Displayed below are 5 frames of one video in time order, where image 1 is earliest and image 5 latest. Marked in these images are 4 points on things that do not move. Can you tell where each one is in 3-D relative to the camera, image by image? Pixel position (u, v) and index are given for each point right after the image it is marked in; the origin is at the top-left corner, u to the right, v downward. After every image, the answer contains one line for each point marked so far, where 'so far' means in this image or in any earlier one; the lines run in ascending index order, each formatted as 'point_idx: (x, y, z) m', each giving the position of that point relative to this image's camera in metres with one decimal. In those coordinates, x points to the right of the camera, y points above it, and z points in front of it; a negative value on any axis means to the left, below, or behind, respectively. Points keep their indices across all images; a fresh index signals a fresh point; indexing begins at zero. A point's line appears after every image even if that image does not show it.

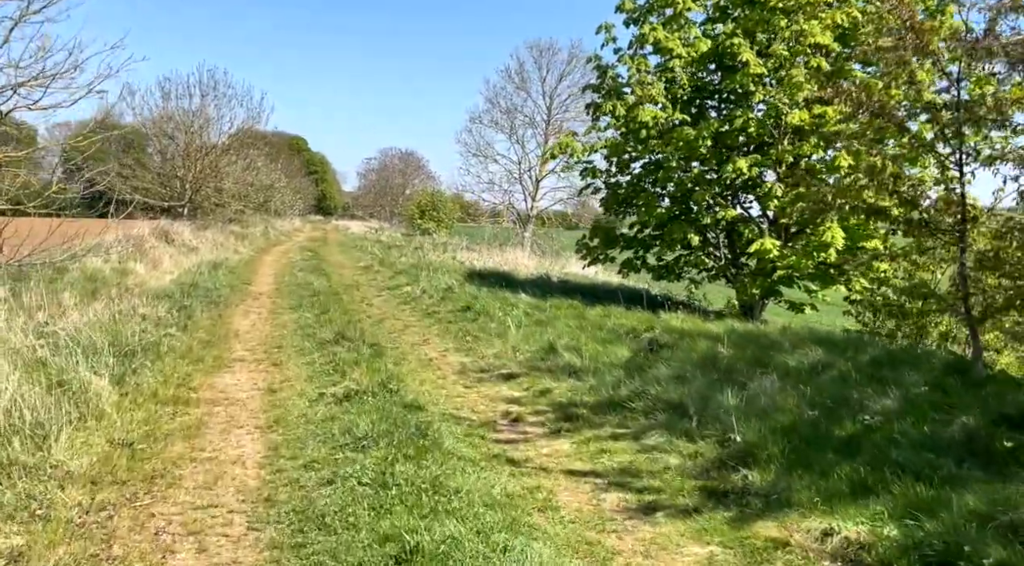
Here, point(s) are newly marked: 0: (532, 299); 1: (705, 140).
0: (+0.3, -0.3, +15.0) m
1: (+3.0, +2.2, +13.7) m
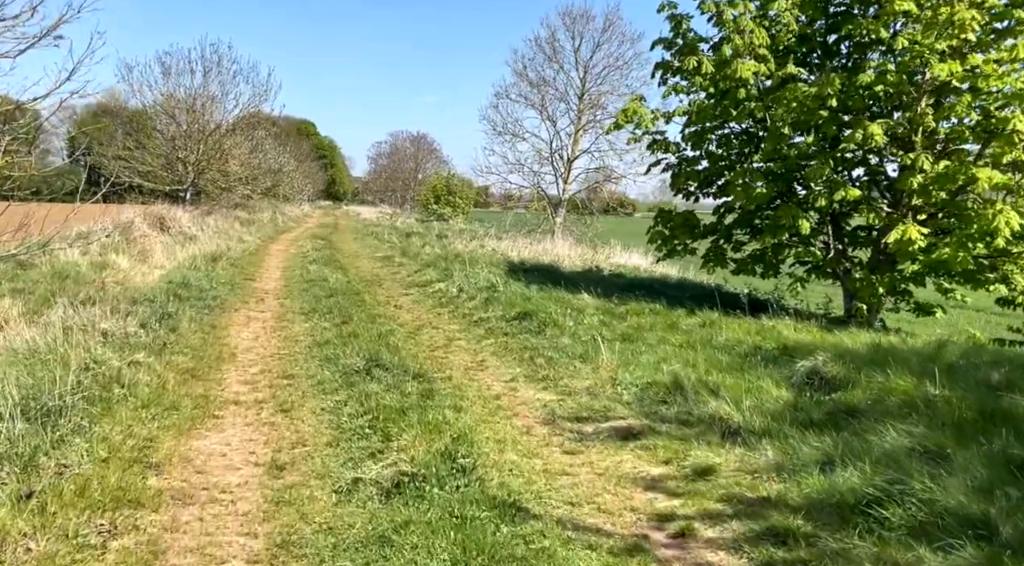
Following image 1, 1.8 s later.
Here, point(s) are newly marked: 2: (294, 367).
0: (+1.2, -0.2, +12.2) m
1: (+3.8, +2.2, +10.8) m
2: (-1.9, -0.7, +7.9) m
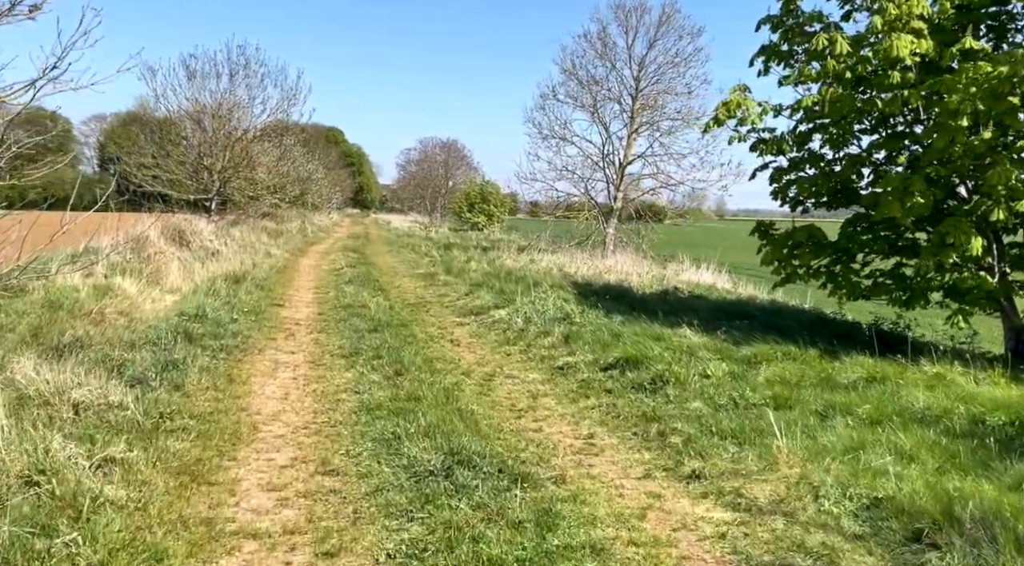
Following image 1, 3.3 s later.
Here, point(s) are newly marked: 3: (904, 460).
0: (+2.1, -0.6, +9.9) m
1: (+4.7, +1.9, +8.4) m
2: (-1.1, -1.1, +5.6) m
3: (+2.3, -1.0, +5.2) m
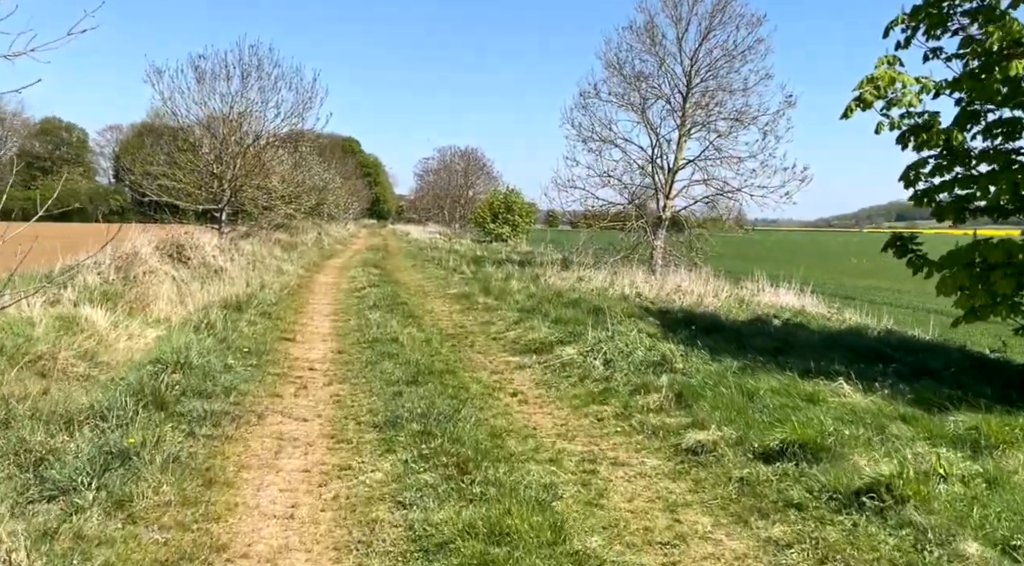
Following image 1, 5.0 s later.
0: (+2.9, -0.9, +7.1) m
1: (+5.4, +1.6, +5.6) m
2: (-0.4, -1.3, +2.9) m
3: (+3.0, -1.3, +2.4) m
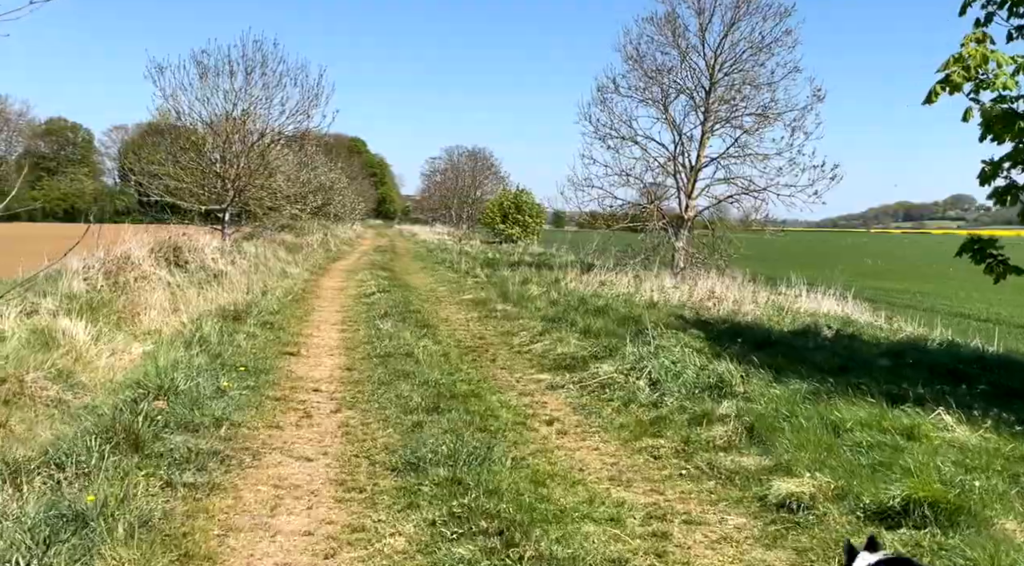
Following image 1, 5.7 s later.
0: (+3.2, -1.0, +5.9) m
1: (+5.7, +1.5, +4.5) m
2: (-0.2, -1.4, +1.7) m
3: (+3.2, -1.4, +1.2) m
